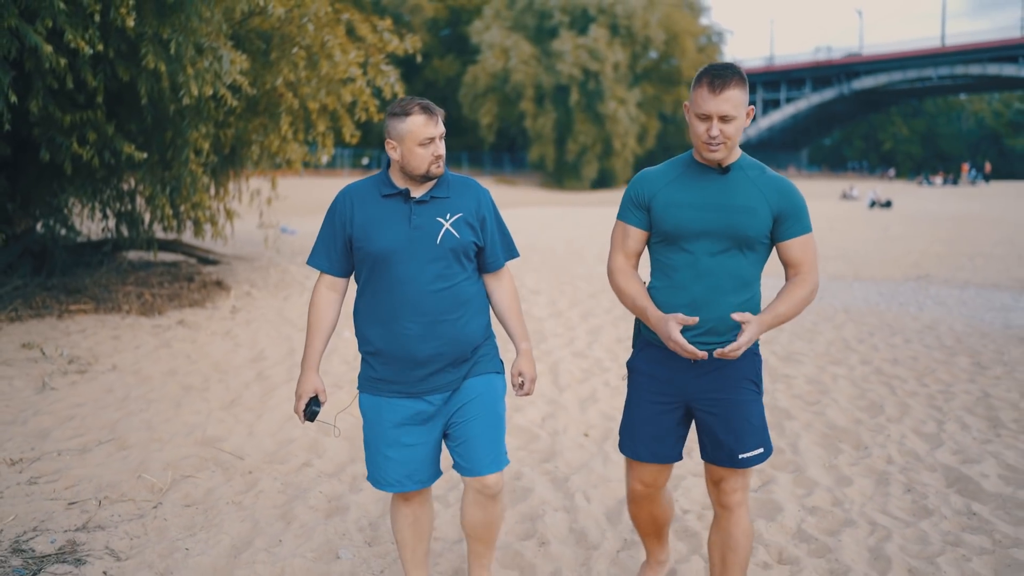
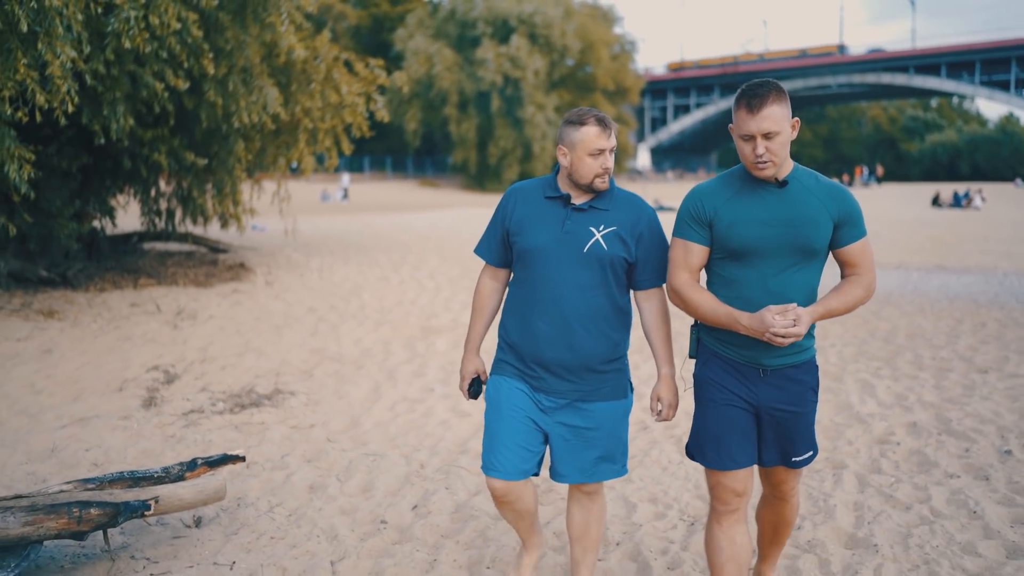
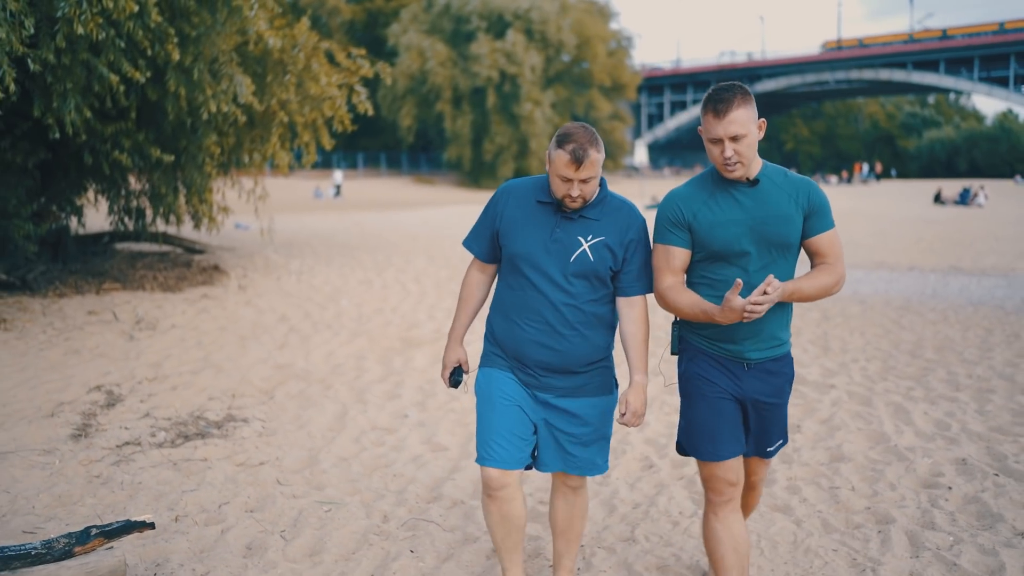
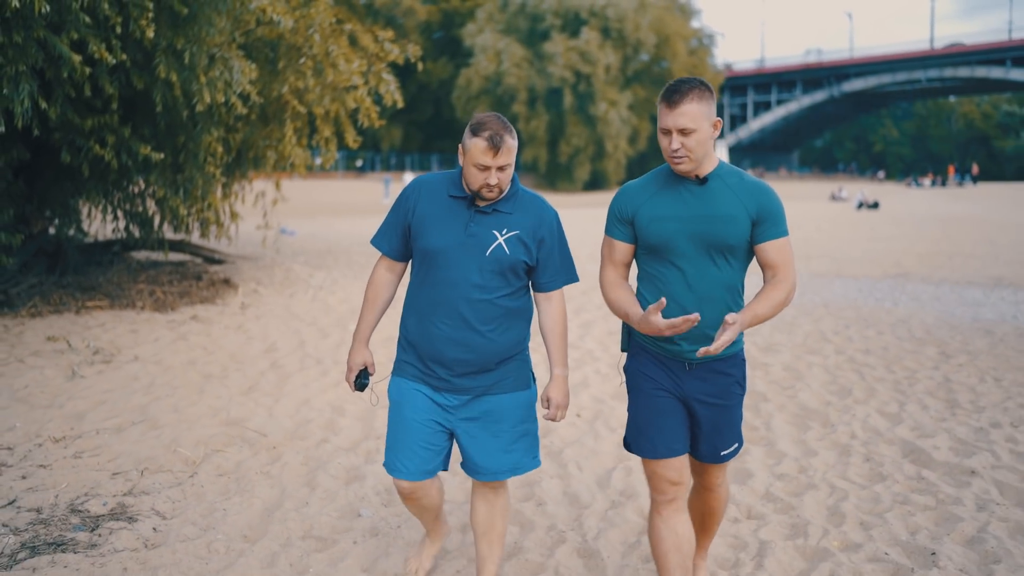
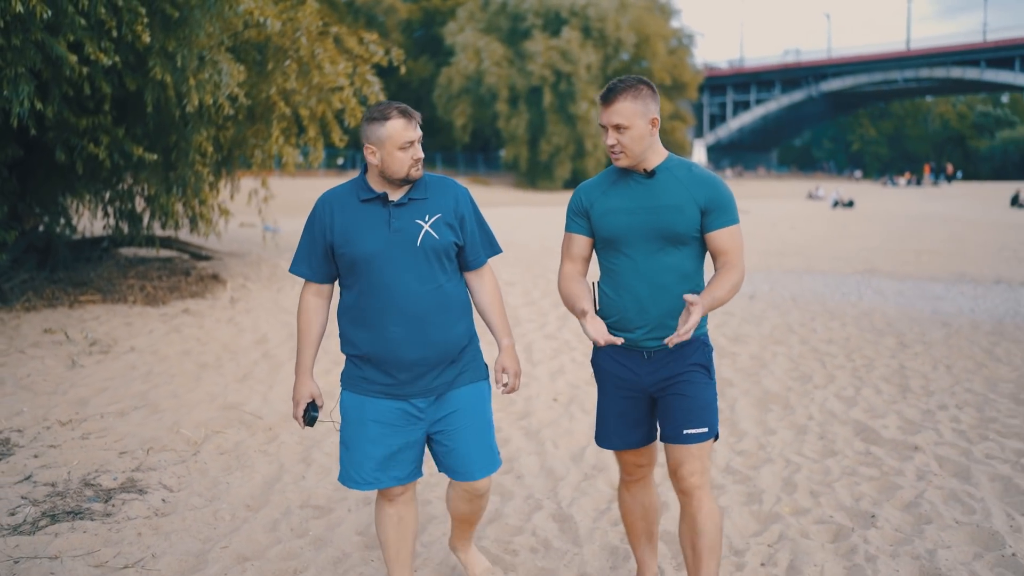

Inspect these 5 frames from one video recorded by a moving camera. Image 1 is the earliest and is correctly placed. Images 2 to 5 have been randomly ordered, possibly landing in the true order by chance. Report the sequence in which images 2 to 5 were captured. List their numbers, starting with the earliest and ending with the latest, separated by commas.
4, 5, 3, 2
